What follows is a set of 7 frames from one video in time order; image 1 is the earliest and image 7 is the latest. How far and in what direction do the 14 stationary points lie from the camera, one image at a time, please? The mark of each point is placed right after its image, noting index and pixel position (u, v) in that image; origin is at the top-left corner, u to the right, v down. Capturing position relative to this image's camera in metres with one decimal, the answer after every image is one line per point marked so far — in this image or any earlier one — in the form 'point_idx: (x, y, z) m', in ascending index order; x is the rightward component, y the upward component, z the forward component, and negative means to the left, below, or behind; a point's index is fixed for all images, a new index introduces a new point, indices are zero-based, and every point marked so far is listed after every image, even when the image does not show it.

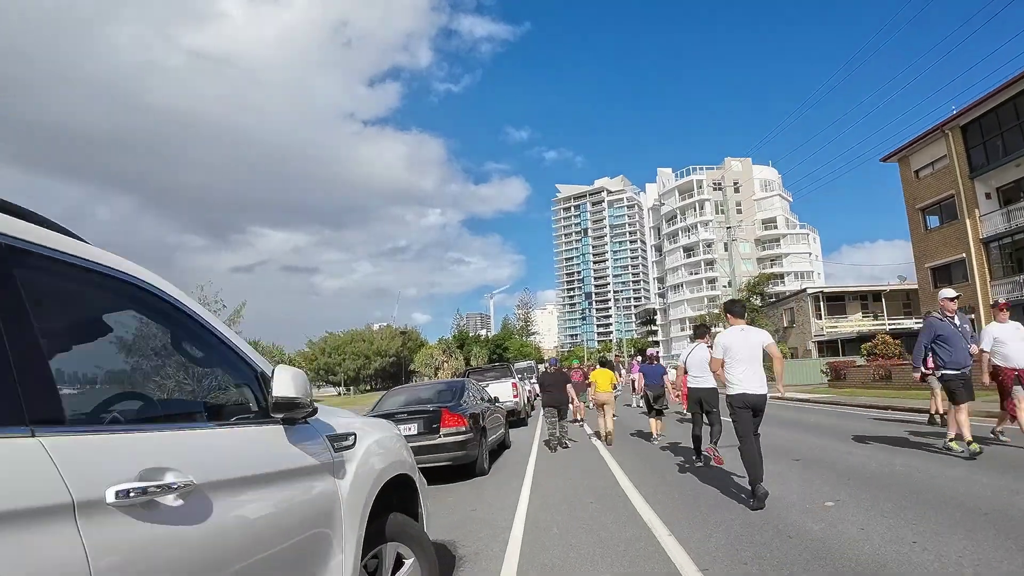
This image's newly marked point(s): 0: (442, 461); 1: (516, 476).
0: (-0.8, -2.1, +7.6) m
1: (+0.1, -2.5, +8.6) m
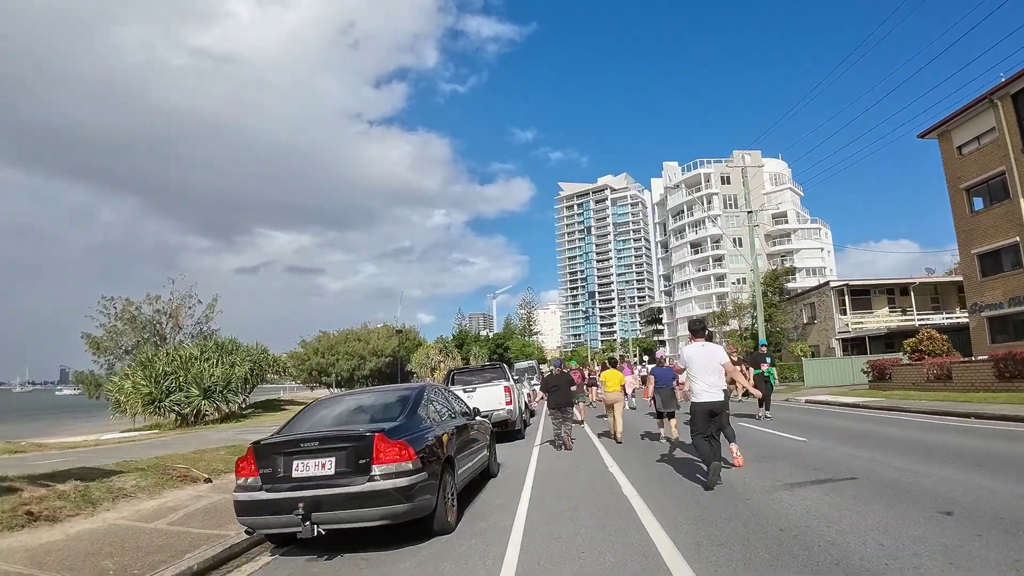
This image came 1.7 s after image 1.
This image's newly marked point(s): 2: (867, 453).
0: (-1.0, -1.7, +4.7) m
1: (-0.1, -2.2, +5.7) m
2: (+4.7, -2.2, +8.3) m
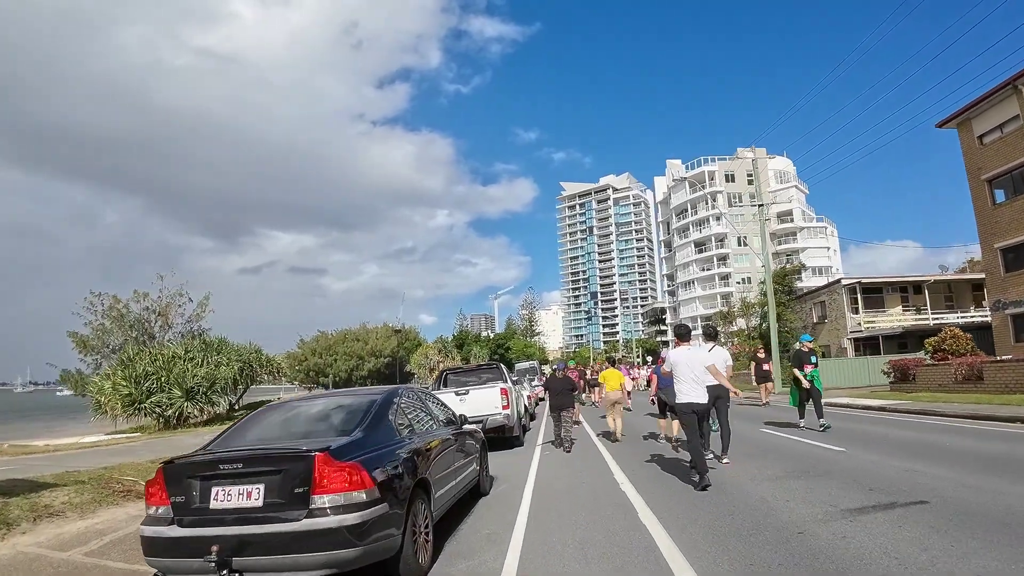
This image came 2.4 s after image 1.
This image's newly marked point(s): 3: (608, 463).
0: (-1.1, -1.6, +3.5) m
1: (-0.2, -2.0, +4.6) m
2: (+4.6, -2.0, +7.1) m
3: (+1.5, -2.8, +10.1) m
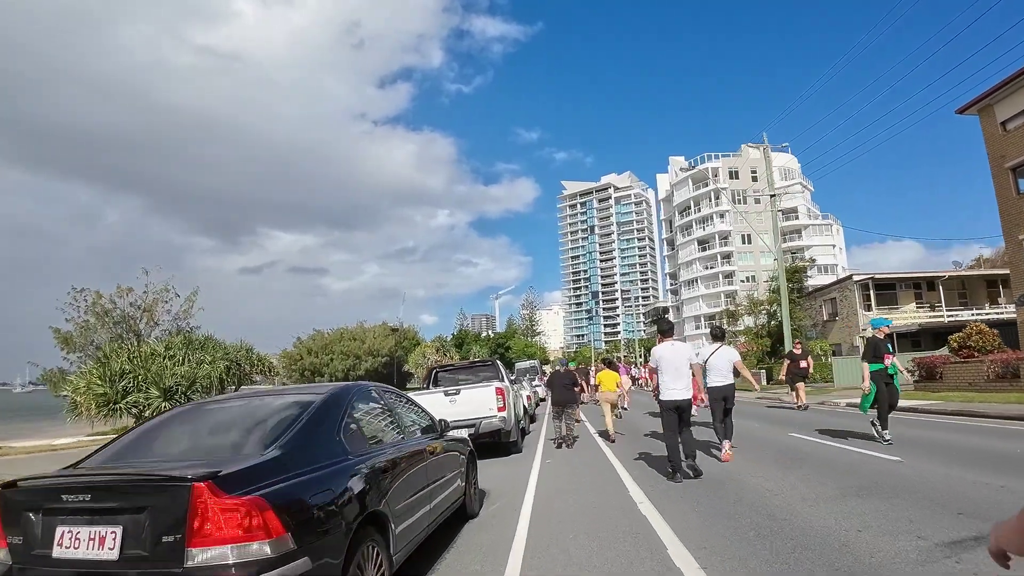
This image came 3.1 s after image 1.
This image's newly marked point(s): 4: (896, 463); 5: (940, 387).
0: (-1.1, -1.3, +2.3) m
1: (-0.2, -1.8, +3.3) m
2: (+4.6, -1.8, +5.9) m
3: (+1.5, -2.5, +8.9) m
4: (+4.3, -2.0, +7.1) m
5: (+12.3, -2.8, +18.1) m
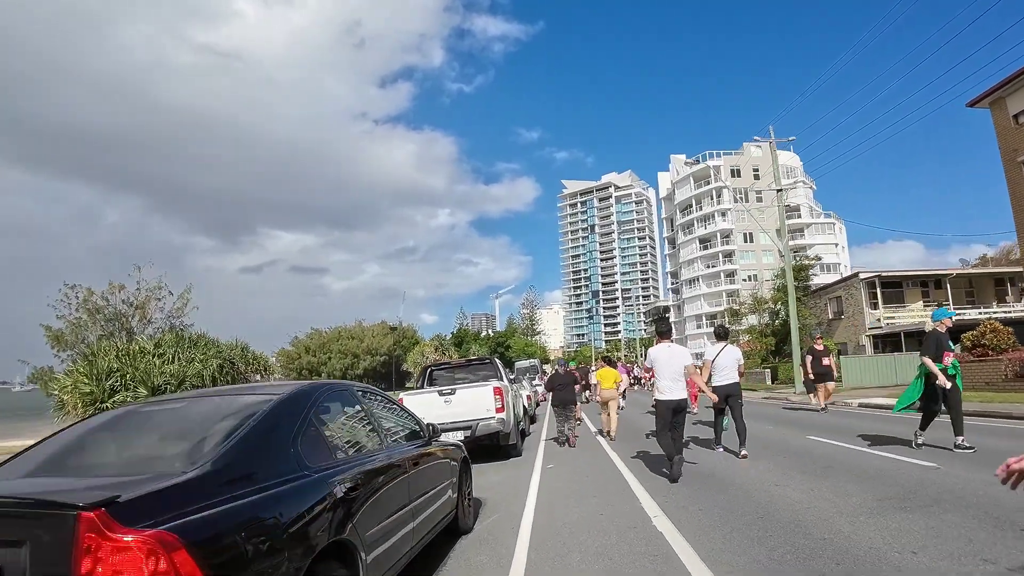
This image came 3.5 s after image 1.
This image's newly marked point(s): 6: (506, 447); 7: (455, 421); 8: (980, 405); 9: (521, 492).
0: (-1.2, -1.2, +1.6) m
1: (-0.2, -1.7, +2.7) m
2: (+4.6, -1.7, +5.2) m
3: (+1.5, -2.4, +8.3) m
4: (+4.3, -1.9, +6.5) m
5: (+12.3, -2.7, +17.4) m
6: (-0.1, -2.6, +10.2) m
7: (-0.8, -1.9, +8.9) m
8: (+10.6, -2.7, +14.2) m
9: (+0.1, -2.4, +7.2) m
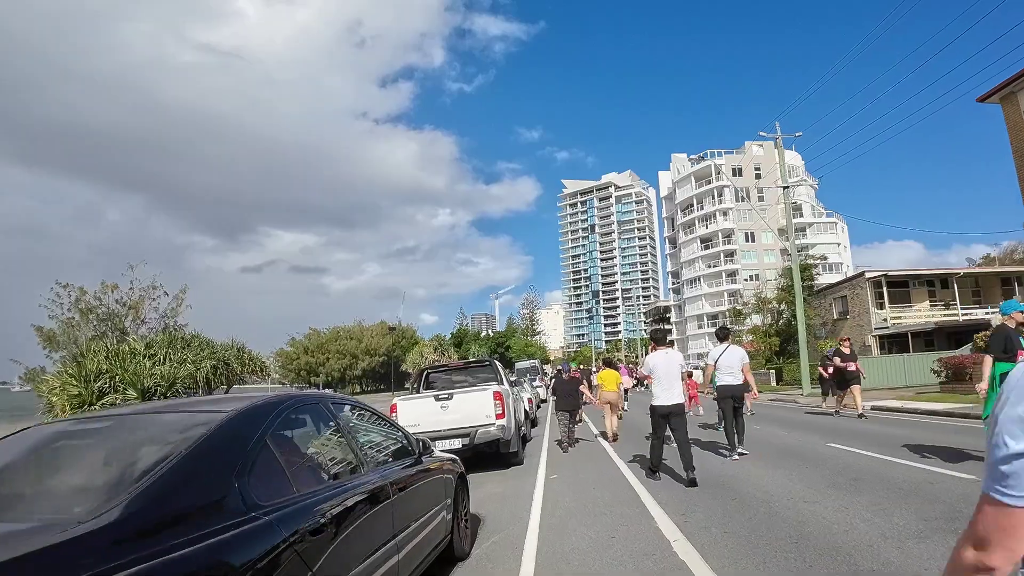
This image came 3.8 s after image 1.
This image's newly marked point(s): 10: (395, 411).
0: (-1.1, -1.2, +1.1) m
1: (-0.2, -1.7, +2.1) m
2: (+4.6, -1.7, +4.7) m
3: (+1.5, -2.4, +7.7) m
4: (+4.3, -1.8, +5.9) m
5: (+12.3, -2.7, +16.9) m
6: (-0.1, -2.5, +9.6) m
7: (-0.8, -1.8, +8.3) m
8: (+10.6, -2.7, +13.7) m
9: (+0.1, -2.3, +6.7) m
10: (-1.6, -1.6, +8.4) m
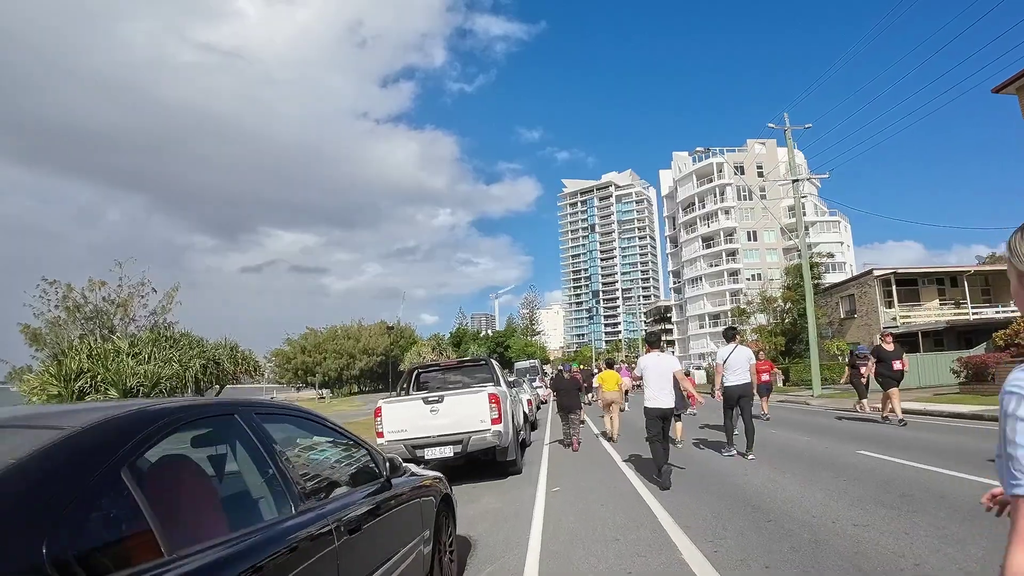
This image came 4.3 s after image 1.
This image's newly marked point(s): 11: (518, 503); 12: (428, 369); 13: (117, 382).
0: (-1.2, -1.1, +0.3) m
1: (-0.3, -1.5, +1.3) m
2: (+4.6, -1.6, +3.9) m
3: (+1.5, -2.3, +6.9) m
4: (+4.3, -1.7, +5.1) m
5: (+12.2, -2.6, +16.1) m
6: (-0.1, -2.4, +8.8) m
7: (-0.8, -1.7, +7.5) m
8: (+10.5, -2.6, +12.8) m
9: (+0.1, -2.2, +5.9) m
10: (-1.6, -1.5, +7.6) m
11: (0.0, -2.3, +6.9) m
12: (-1.4, -1.4, +11.0) m
13: (-11.8, -2.8, +18.8) m
